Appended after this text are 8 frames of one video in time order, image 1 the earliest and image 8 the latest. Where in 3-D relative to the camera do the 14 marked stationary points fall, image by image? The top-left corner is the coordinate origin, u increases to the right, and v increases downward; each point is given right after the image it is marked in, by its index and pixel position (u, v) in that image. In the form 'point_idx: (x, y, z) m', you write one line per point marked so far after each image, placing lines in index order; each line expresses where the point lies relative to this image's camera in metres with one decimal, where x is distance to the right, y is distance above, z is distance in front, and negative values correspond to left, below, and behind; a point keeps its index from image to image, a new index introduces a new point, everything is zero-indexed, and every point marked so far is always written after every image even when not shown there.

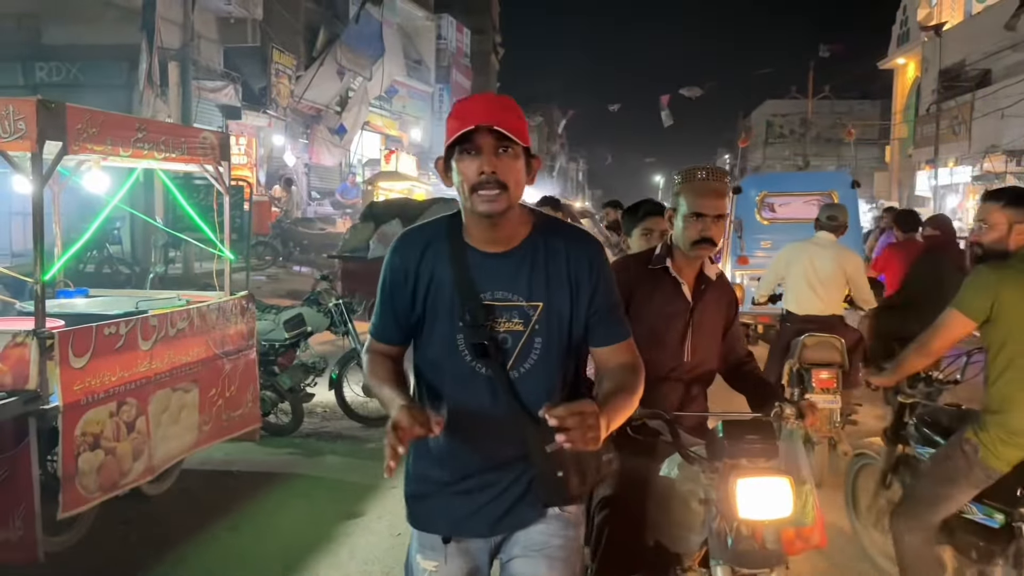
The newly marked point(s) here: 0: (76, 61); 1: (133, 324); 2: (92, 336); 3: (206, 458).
0: (-6.9, +3.6, +13.1) m
1: (-2.0, -0.2, +4.5) m
2: (-2.1, -0.2, +4.2) m
3: (-2.2, -1.2, +6.0) m
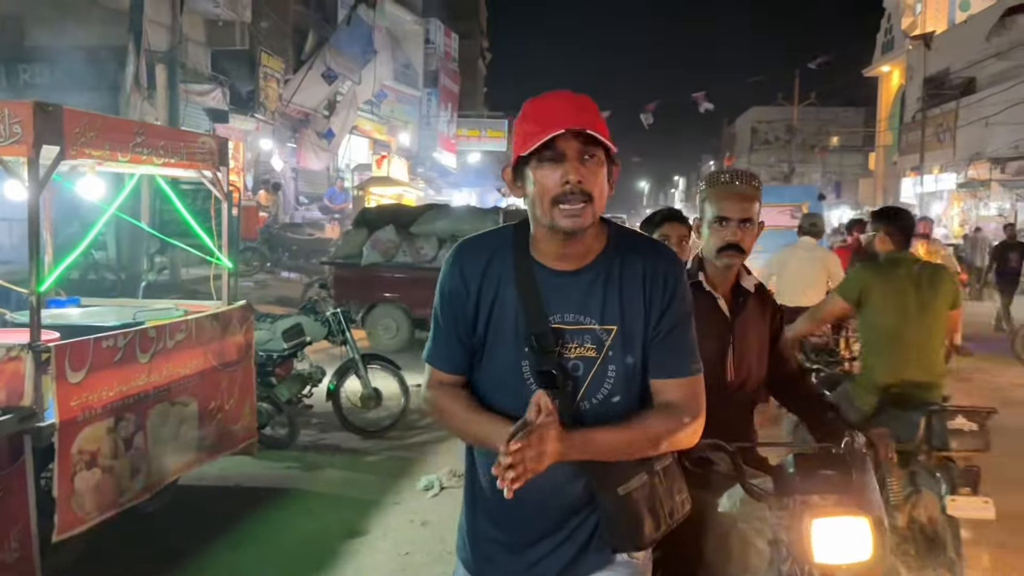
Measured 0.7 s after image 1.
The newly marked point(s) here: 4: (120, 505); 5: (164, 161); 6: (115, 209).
0: (-6.9, +3.5, +12.9) m
1: (-1.9, -0.2, +4.3) m
2: (-2.0, -0.3, +4.0) m
3: (-2.1, -1.3, +5.8) m
4: (-2.0, -1.1, +4.2) m
5: (-2.0, +0.7, +4.9) m
6: (-2.7, +0.5, +5.7) m
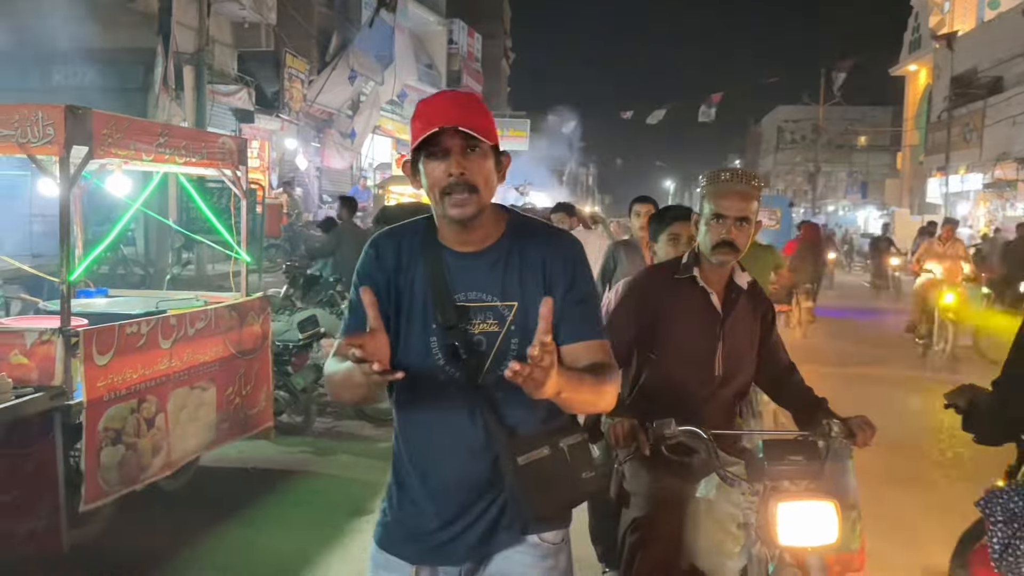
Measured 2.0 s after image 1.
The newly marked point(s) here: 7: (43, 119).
0: (-6.7, +3.6, +13.3) m
1: (-2.0, -0.2, +4.6) m
2: (-2.0, -0.2, +4.3) m
3: (-2.1, -1.2, +6.1) m
4: (-2.0, -1.0, +4.5) m
5: (-2.0, +0.8, +5.2) m
6: (-2.6, +0.6, +6.1) m
7: (-2.3, +0.8, +4.1) m
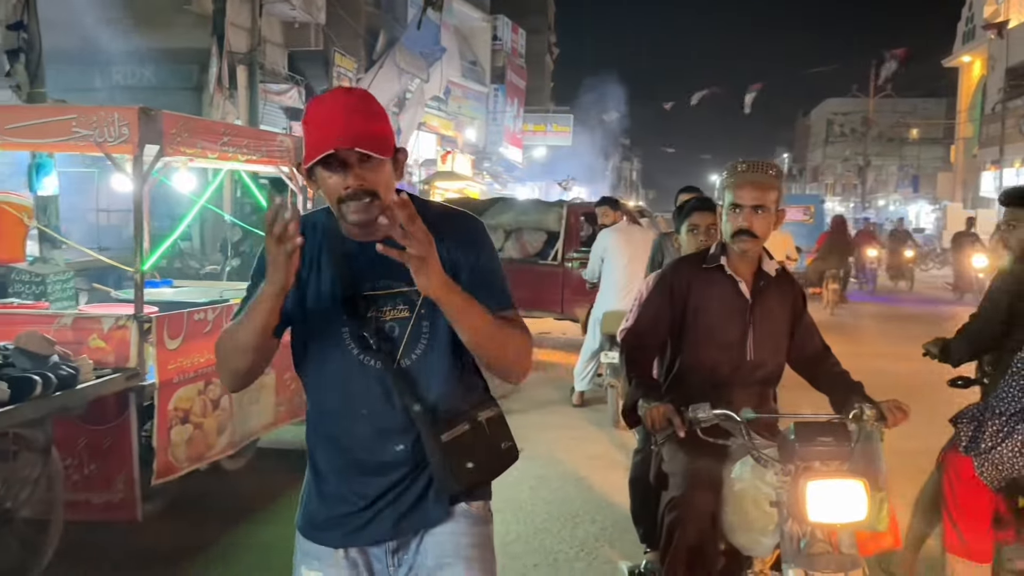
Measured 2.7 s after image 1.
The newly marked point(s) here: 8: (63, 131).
0: (-6.0, +3.7, +13.8) m
1: (-1.7, -0.1, +4.9) m
2: (-1.8, -0.2, +4.6) m
3: (-1.8, -1.2, +6.4) m
4: (-1.7, -1.0, +4.8) m
5: (-1.7, +0.8, +5.5) m
6: (-2.3, +0.7, +6.4) m
7: (-2.1, +0.9, +4.4) m
8: (-2.4, +0.8, +4.4) m
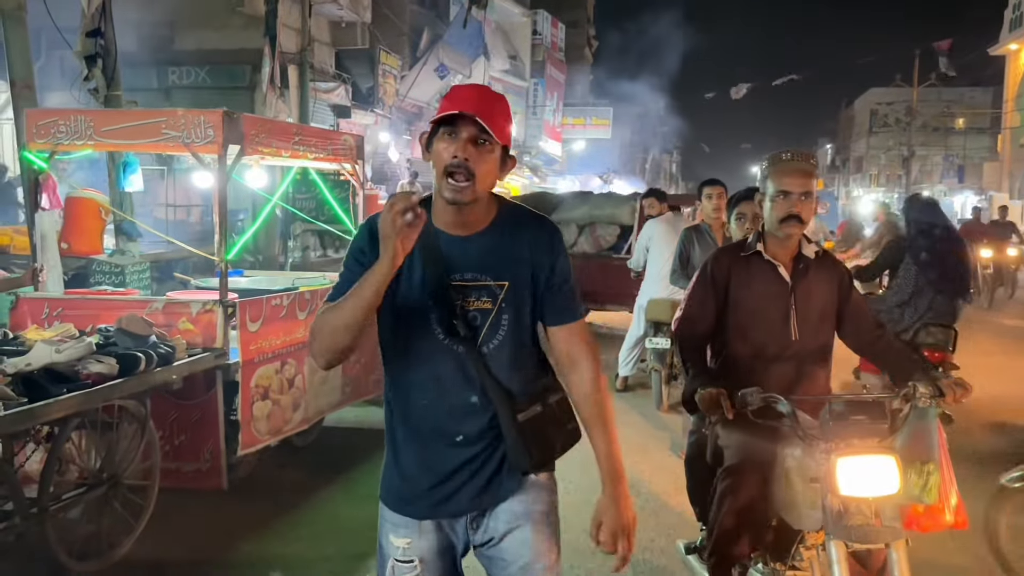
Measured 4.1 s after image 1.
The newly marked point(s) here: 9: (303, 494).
0: (-5.2, +3.8, +14.4) m
1: (-1.4, -0.1, +5.3) m
2: (-1.5, -0.1, +5.0) m
3: (-1.4, -1.1, +6.9) m
4: (-1.4, -0.9, +5.3) m
5: (-1.4, +0.9, +5.9) m
6: (-1.9, +0.7, +6.8) m
7: (-1.8, +0.9, +4.8) m
8: (-2.1, +0.9, +4.9) m
9: (-1.3, -1.3, +5.2) m
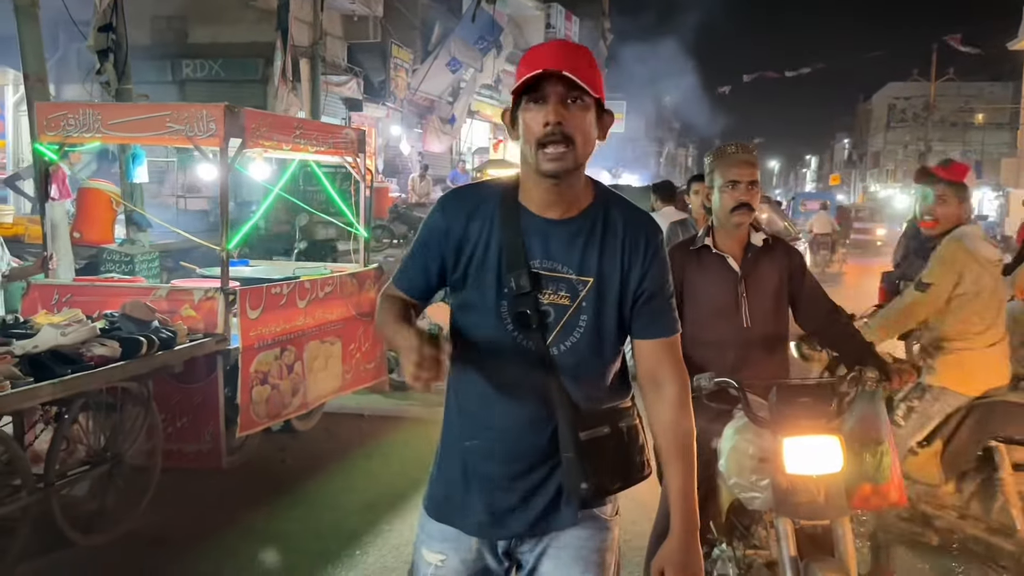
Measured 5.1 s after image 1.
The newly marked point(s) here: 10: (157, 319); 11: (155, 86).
0: (-5.1, +4.0, +14.6) m
1: (-1.4, 0.0, +5.5) m
2: (-1.5, 0.0, +5.2) m
3: (-1.4, -1.0, +7.0) m
4: (-1.5, -0.8, +5.4) m
5: (-1.4, +1.0, +6.0) m
6: (-2.0, +0.8, +7.0) m
7: (-1.8, +1.0, +5.0) m
8: (-2.1, +1.0, +5.1) m
9: (-1.4, -1.2, +5.4) m
10: (-2.0, -0.2, +4.7) m
11: (-6.3, +3.6, +14.9) m
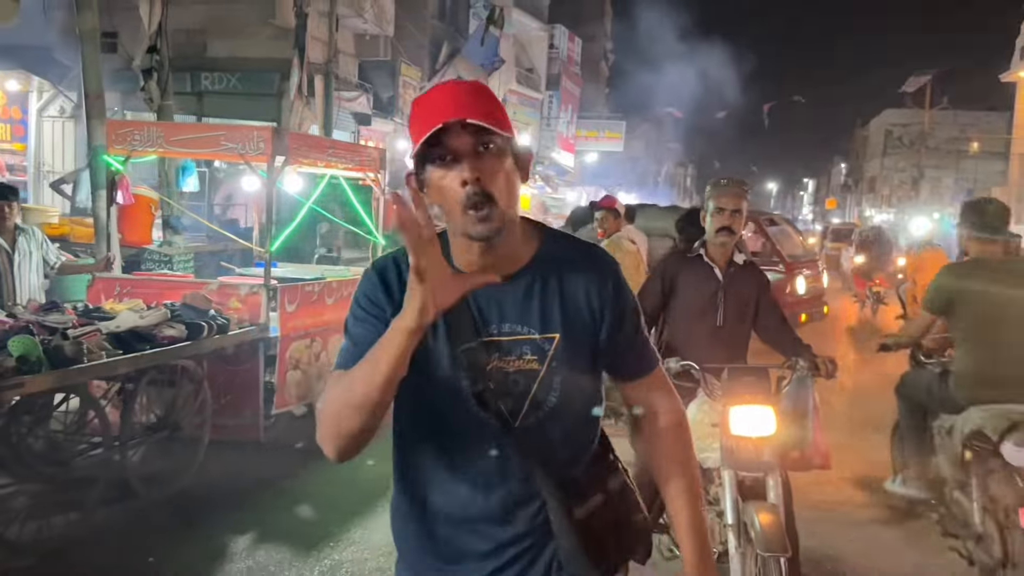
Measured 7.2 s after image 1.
0: (-5.0, +3.9, +15.5) m
1: (-1.4, 0.0, +6.3) m
2: (-1.5, 0.0, +6.0) m
3: (-1.4, -1.0, +7.8) m
4: (-1.5, -0.8, +6.2) m
5: (-1.4, +1.0, +6.9) m
6: (-1.9, +0.8, +7.8) m
7: (-1.8, +1.0, +5.8) m
8: (-2.1, +1.0, +5.9) m
9: (-1.4, -1.2, +6.2) m
10: (-2.0, -0.1, +5.5) m
11: (-6.3, +3.6, +15.8) m
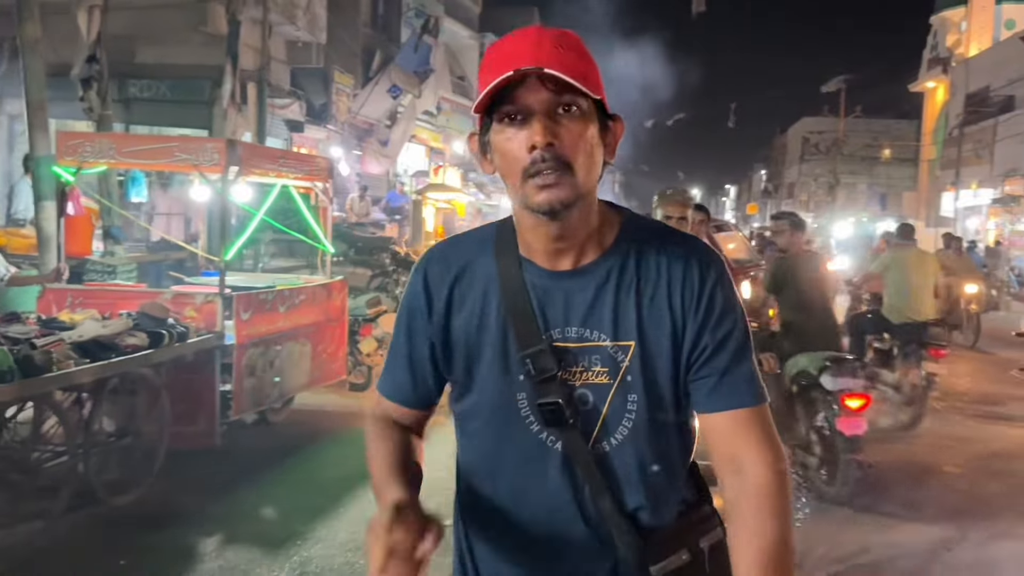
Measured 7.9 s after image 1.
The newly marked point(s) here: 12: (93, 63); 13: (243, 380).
0: (-6.2, +3.7, +15.3) m
1: (-1.8, 0.0, +6.4) m
2: (-1.9, -0.1, +6.1) m
3: (-1.9, -1.1, +7.9) m
4: (-1.9, -0.9, +6.3) m
5: (-1.8, +0.9, +7.0) m
6: (-2.4, +0.7, +7.9) m
7: (-2.1, +1.0, +5.9) m
8: (-2.4, +0.9, +6.0) m
9: (-1.7, -1.3, +6.3) m
10: (-2.3, -0.2, +5.6) m
11: (-7.5, +3.4, +15.5) m
12: (-4.6, +2.5, +9.1) m
13: (-1.9, -0.7, +6.0) m
